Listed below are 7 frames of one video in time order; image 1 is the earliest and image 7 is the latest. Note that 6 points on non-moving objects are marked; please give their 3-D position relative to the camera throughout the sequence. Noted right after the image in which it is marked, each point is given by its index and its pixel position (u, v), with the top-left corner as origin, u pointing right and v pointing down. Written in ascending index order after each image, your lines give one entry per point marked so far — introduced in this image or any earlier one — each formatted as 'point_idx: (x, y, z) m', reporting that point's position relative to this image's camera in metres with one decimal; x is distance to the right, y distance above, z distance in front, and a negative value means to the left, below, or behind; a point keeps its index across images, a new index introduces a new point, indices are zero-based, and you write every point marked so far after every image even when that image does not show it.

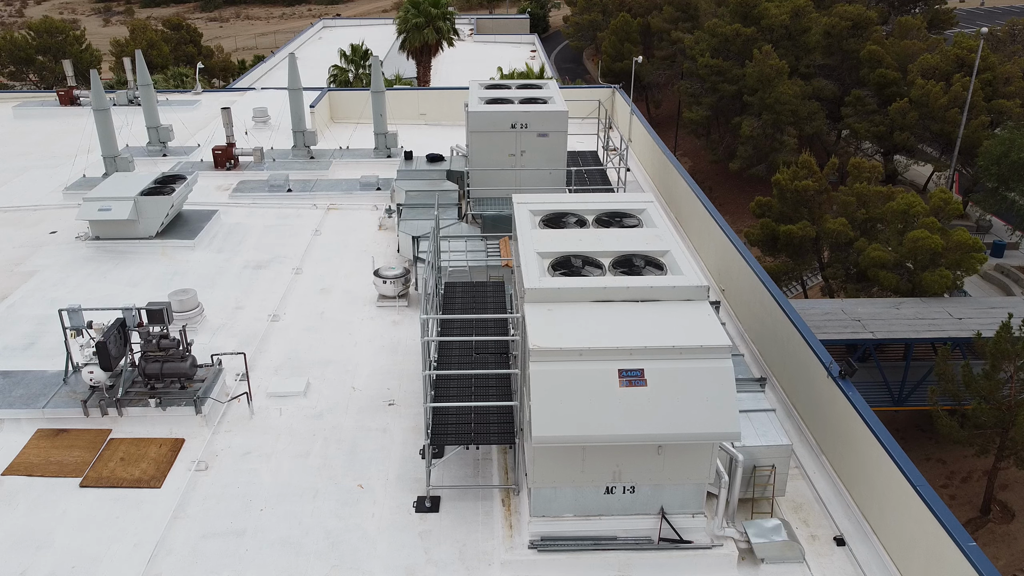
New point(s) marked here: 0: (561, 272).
0: (+0.5, +0.2, +9.3) m
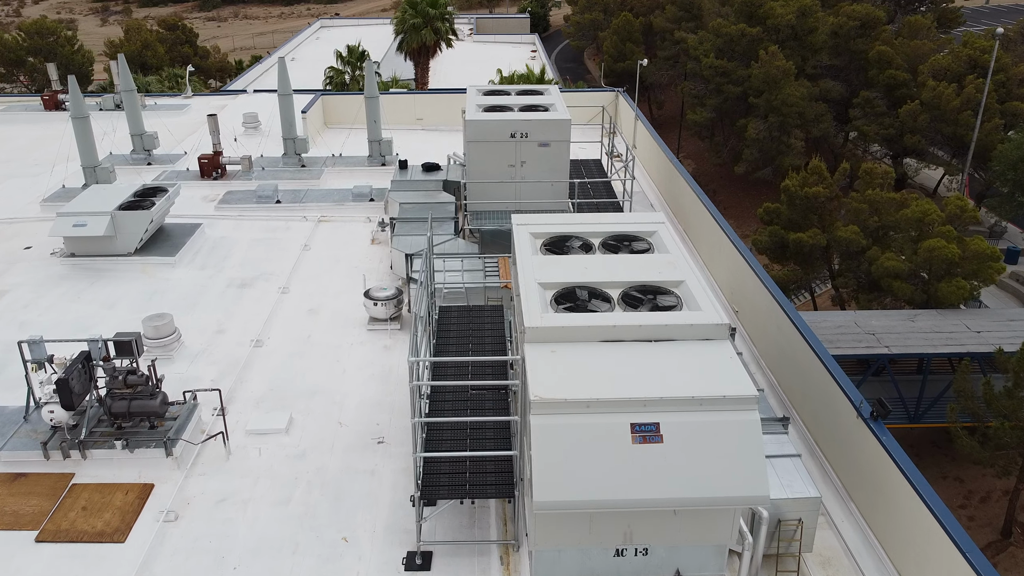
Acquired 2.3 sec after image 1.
0: (+0.5, -0.2, +8.4) m
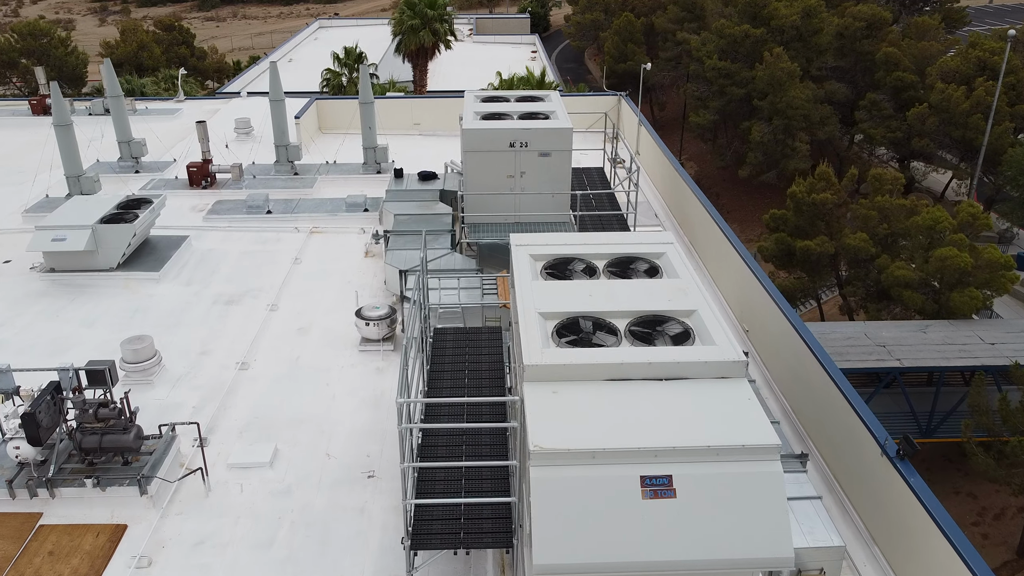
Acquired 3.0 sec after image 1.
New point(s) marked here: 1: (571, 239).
0: (+0.5, -0.4, +7.8) m
1: (+0.7, +0.5, +9.9) m
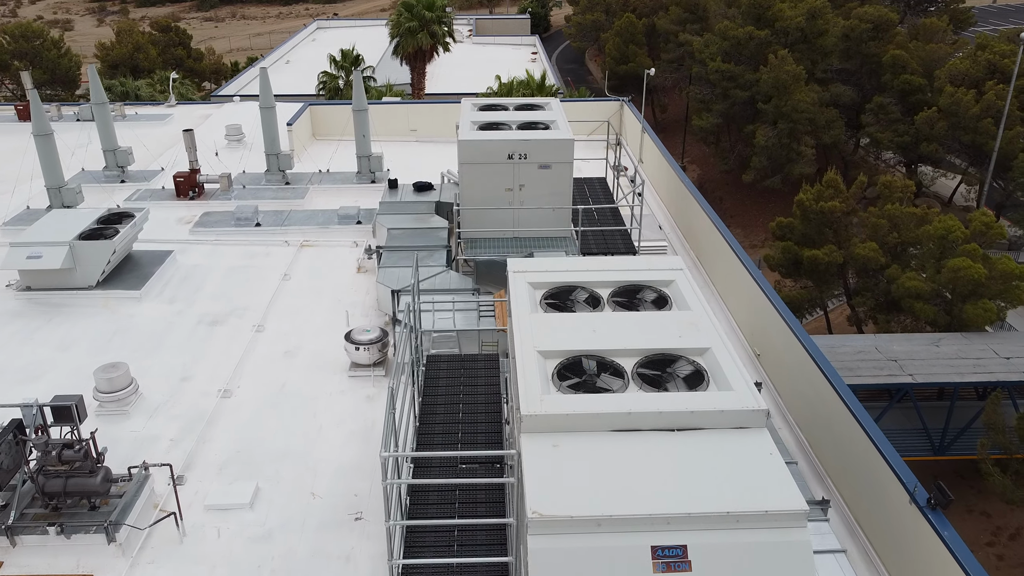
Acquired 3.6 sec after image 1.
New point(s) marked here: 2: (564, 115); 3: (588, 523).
0: (+0.5, -0.7, +7.1) m
1: (+0.6, +0.2, +9.2) m
2: (+0.9, +3.1, +15.7) m
3: (+0.5, -1.5, +5.8) m
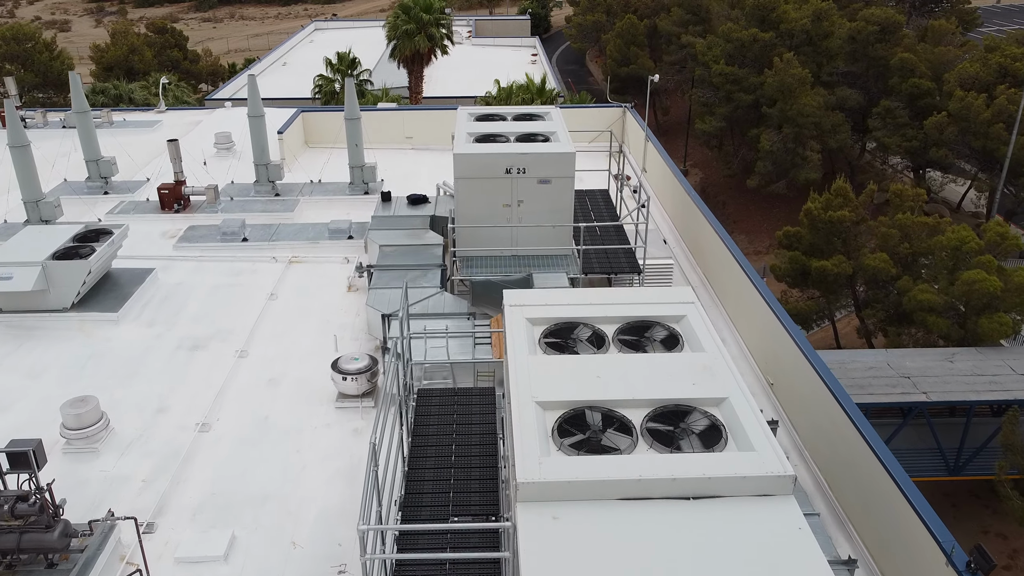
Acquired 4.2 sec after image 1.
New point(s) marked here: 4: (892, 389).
0: (+0.4, -1.1, +6.3) m
1: (+0.6, -0.1, +8.5) m
2: (+0.9, +2.8, +15.0) m
3: (+0.5, -1.9, +5.0) m
4: (+8.3, -2.2, +19.3) m
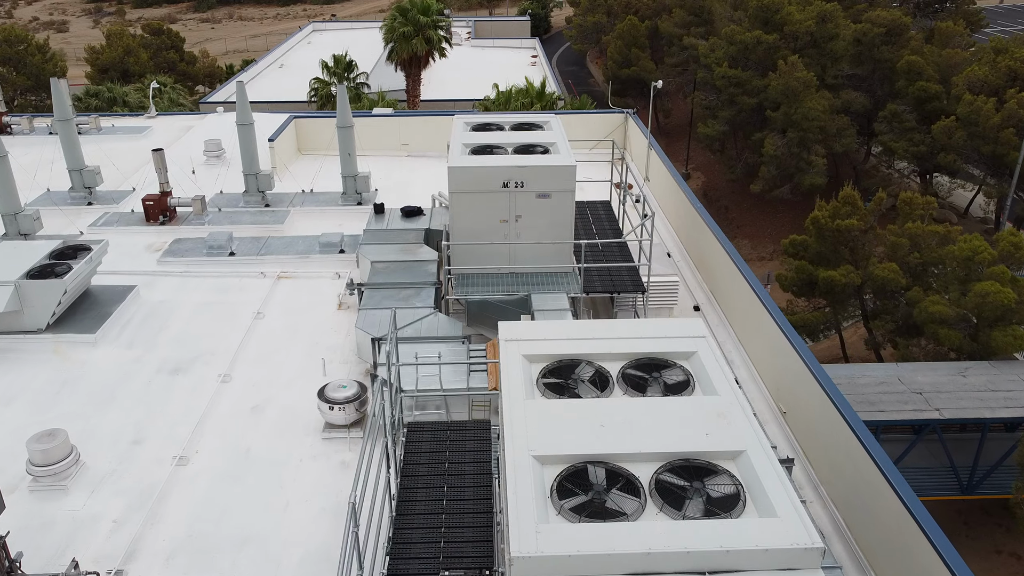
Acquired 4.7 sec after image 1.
0: (+0.4, -1.4, +5.7) m
1: (+0.6, -0.4, +7.8) m
2: (+0.9, +2.5, +14.3) m
3: (+0.4, -2.1, +4.4) m
4: (+8.3, -2.5, +18.6) m
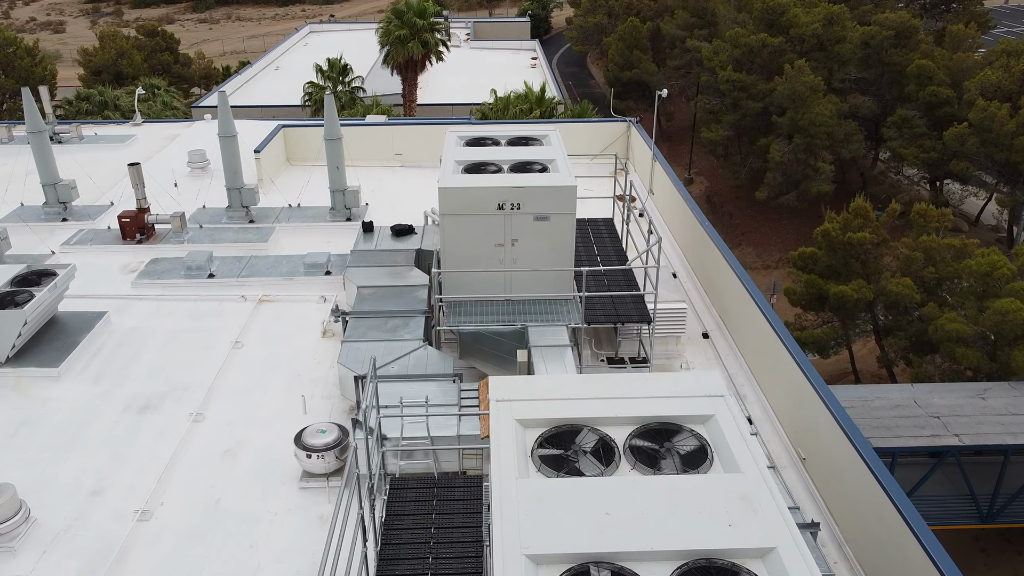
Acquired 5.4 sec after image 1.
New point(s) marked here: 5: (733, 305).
0: (+0.3, -1.8, +4.8) m
1: (+0.5, -0.8, +6.9) m
2: (+0.8, +2.1, +13.4) m
3: (+0.4, -2.5, +3.5) m
4: (+8.2, -2.9, +17.7) m
5: (+3.3, -0.3, +13.1) m
